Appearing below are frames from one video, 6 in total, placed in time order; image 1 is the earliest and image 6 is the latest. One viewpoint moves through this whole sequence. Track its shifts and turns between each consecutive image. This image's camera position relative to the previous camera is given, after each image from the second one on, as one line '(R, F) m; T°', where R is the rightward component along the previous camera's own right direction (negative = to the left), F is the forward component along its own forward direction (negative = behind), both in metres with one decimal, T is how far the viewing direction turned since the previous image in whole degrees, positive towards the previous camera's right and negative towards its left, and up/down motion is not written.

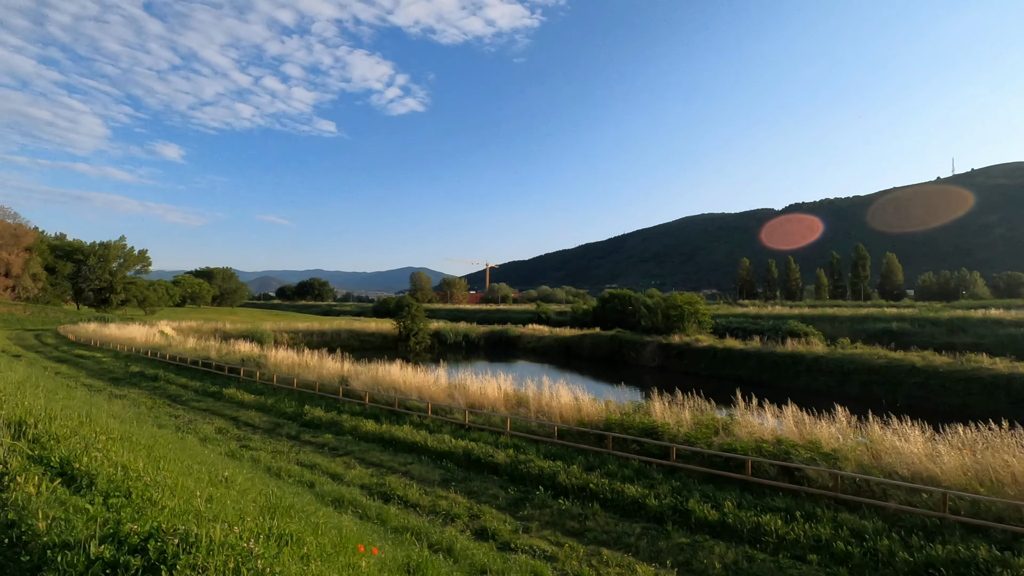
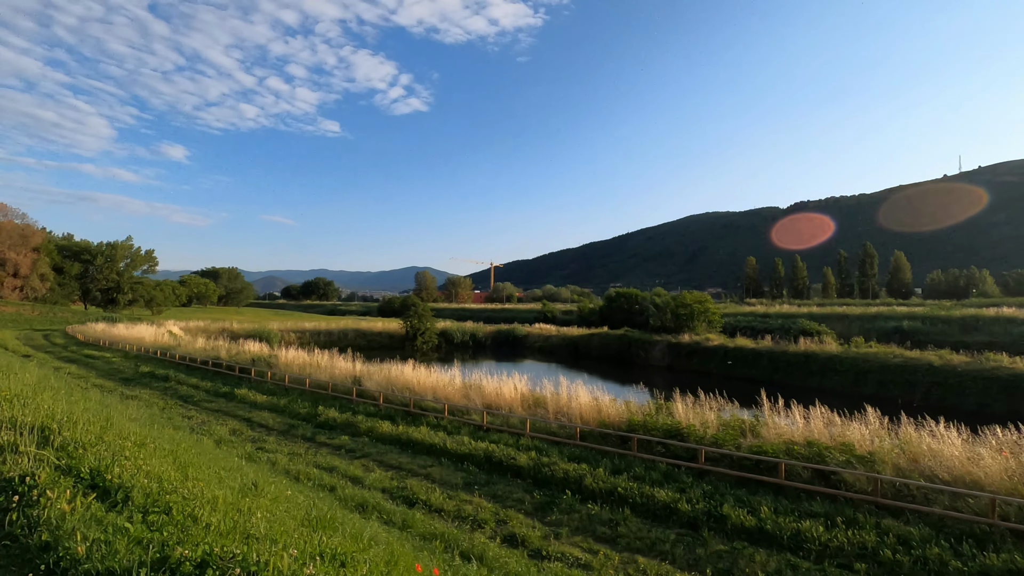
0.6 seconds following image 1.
(-0.4, +0.3) m; 0°
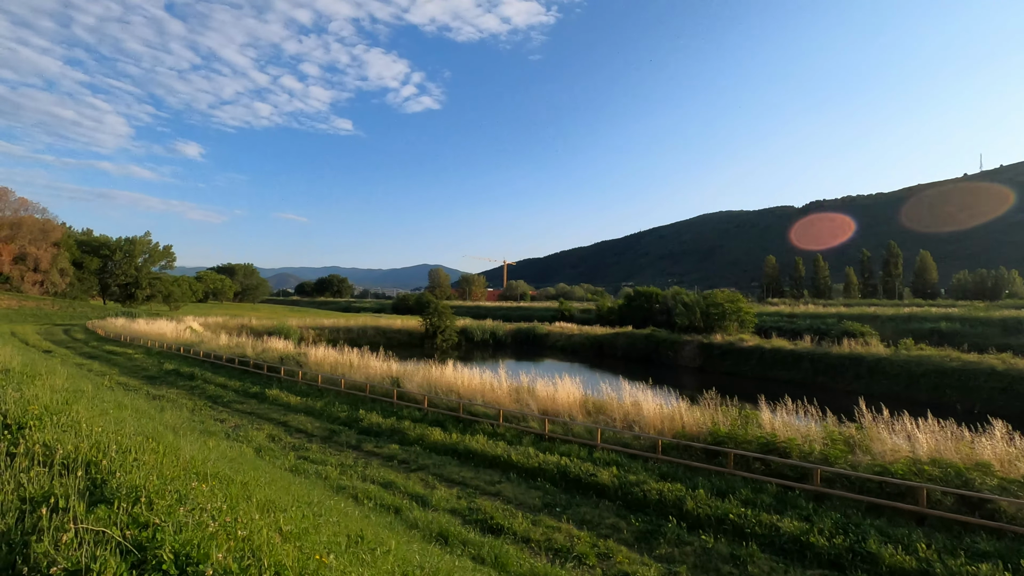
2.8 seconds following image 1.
(-1.2, +1.2) m; -1°
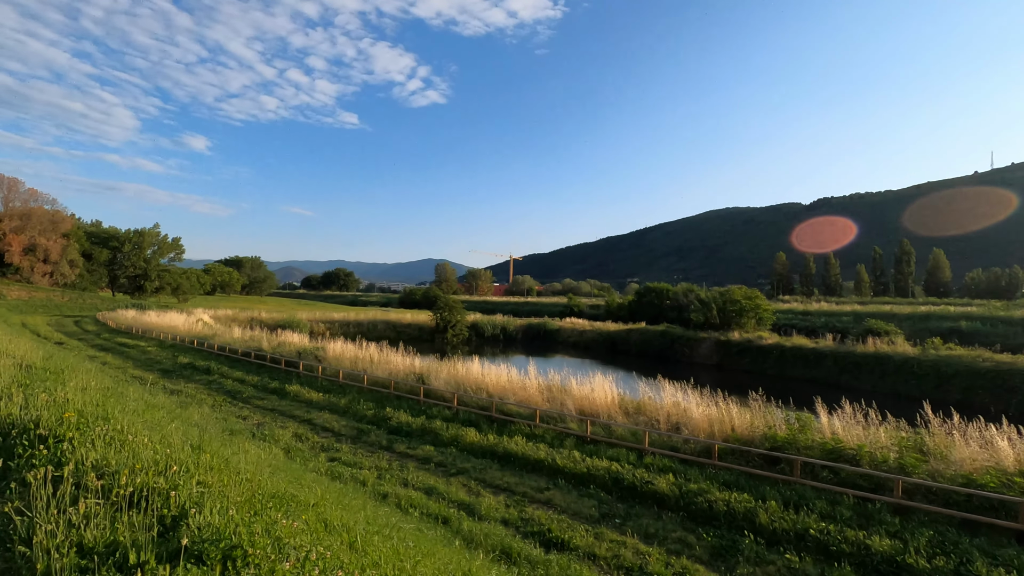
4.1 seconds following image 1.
(-0.8, +0.6) m; -1°
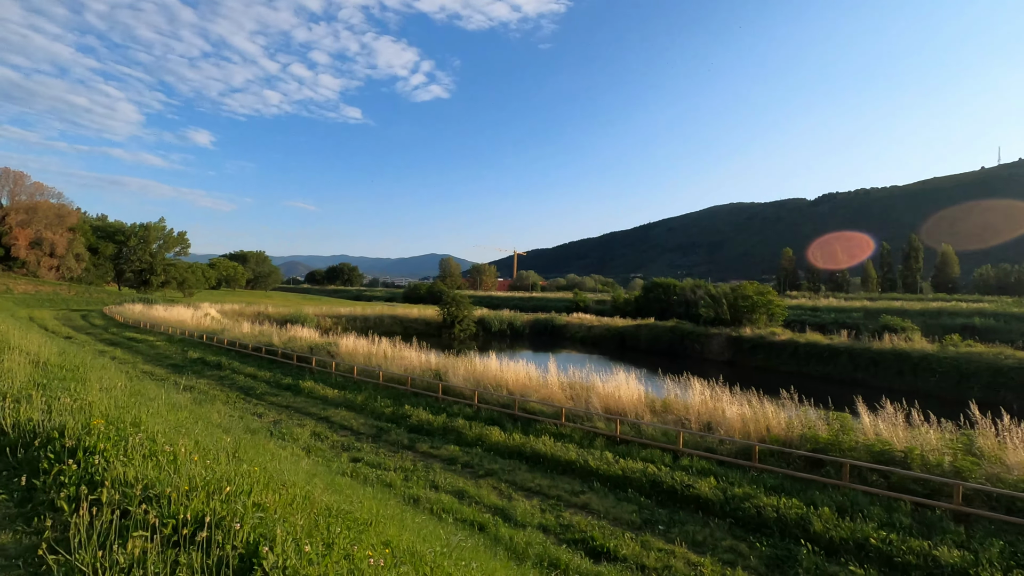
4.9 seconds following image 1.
(-0.5, +0.4) m; 0°
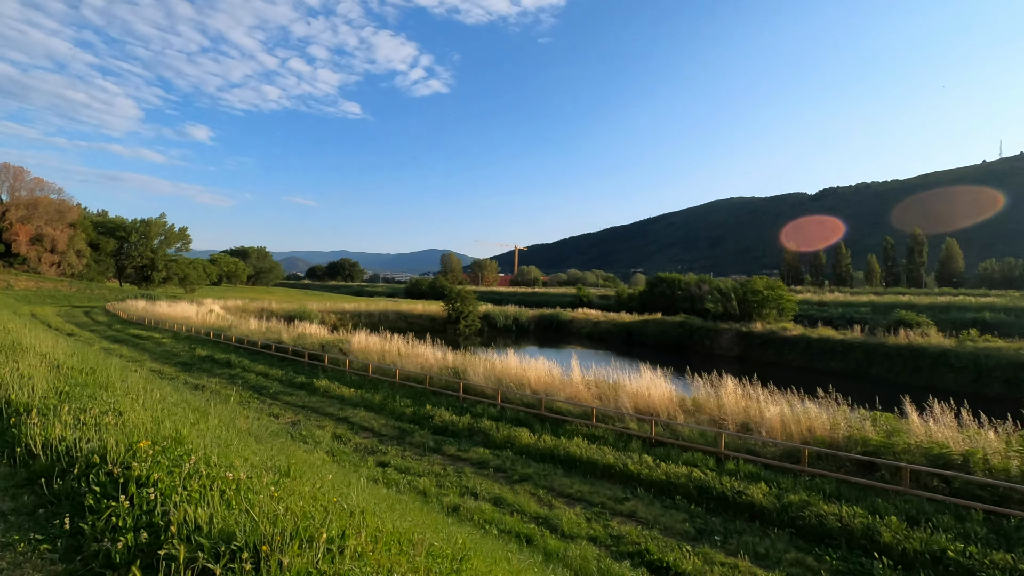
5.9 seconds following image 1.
(-0.6, +0.5) m; 0°
